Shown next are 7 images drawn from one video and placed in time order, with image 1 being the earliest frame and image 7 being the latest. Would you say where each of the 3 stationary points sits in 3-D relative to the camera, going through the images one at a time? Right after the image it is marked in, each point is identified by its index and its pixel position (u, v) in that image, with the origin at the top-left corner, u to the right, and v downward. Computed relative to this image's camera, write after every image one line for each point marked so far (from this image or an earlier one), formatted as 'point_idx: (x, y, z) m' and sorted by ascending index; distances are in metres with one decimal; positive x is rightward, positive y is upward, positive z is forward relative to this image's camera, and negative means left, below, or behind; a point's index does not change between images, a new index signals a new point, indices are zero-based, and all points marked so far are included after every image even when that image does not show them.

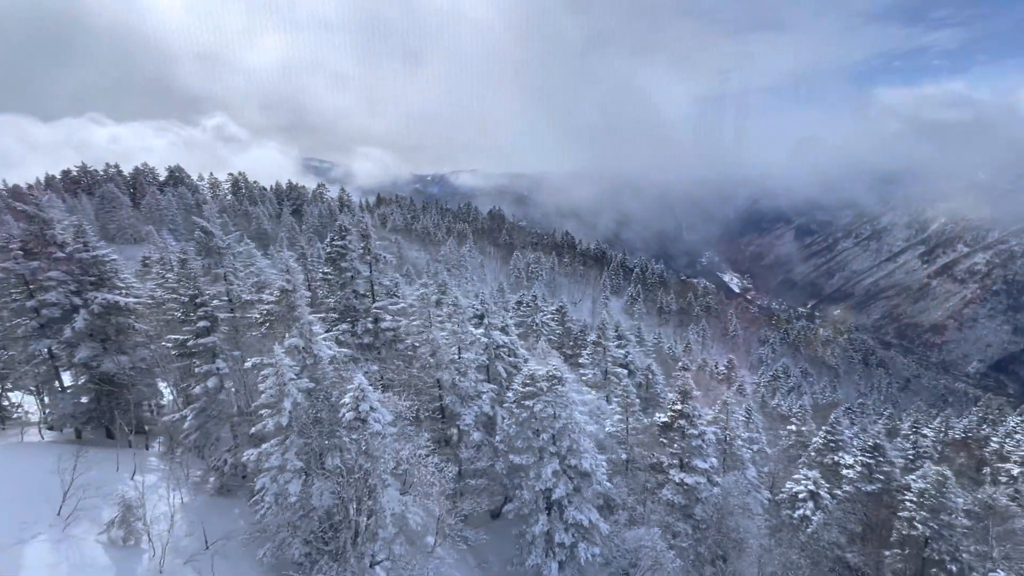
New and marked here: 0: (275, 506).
0: (-8.9, -8.1, +16.4) m
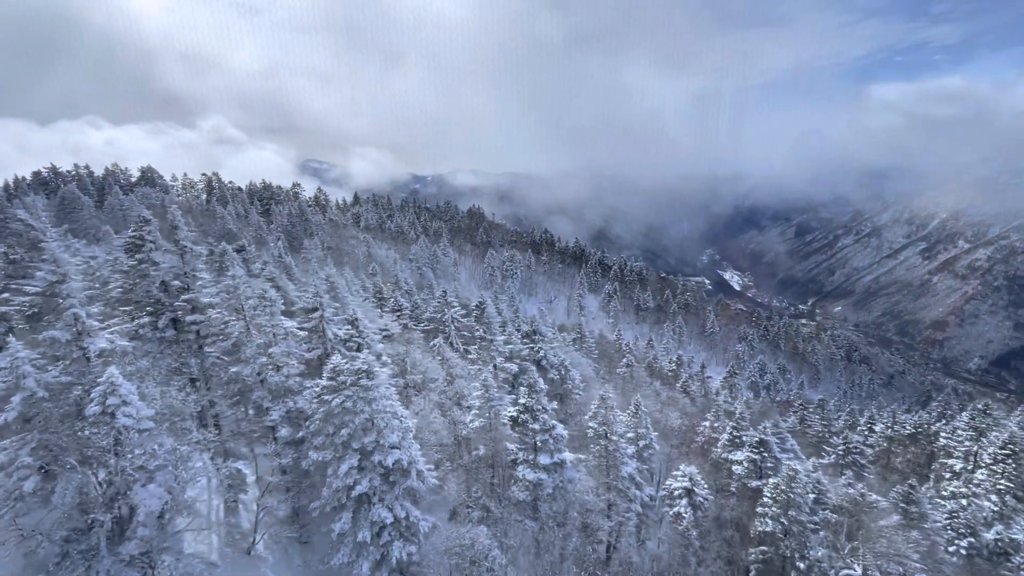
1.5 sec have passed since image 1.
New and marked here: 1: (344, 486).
0: (-17.7, -7.8, +15.8) m
1: (-7.6, -8.9, +20.0) m
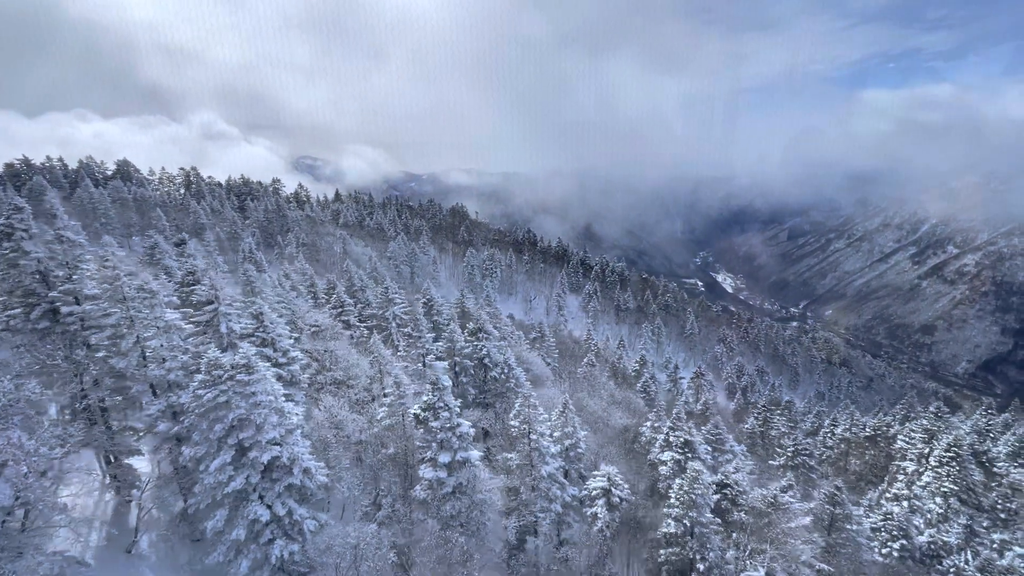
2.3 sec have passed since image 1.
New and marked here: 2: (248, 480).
0: (-23.0, -7.3, +15.2) m
1: (-12.9, -8.5, +19.5) m
2: (-11.7, -8.5, +19.6) m
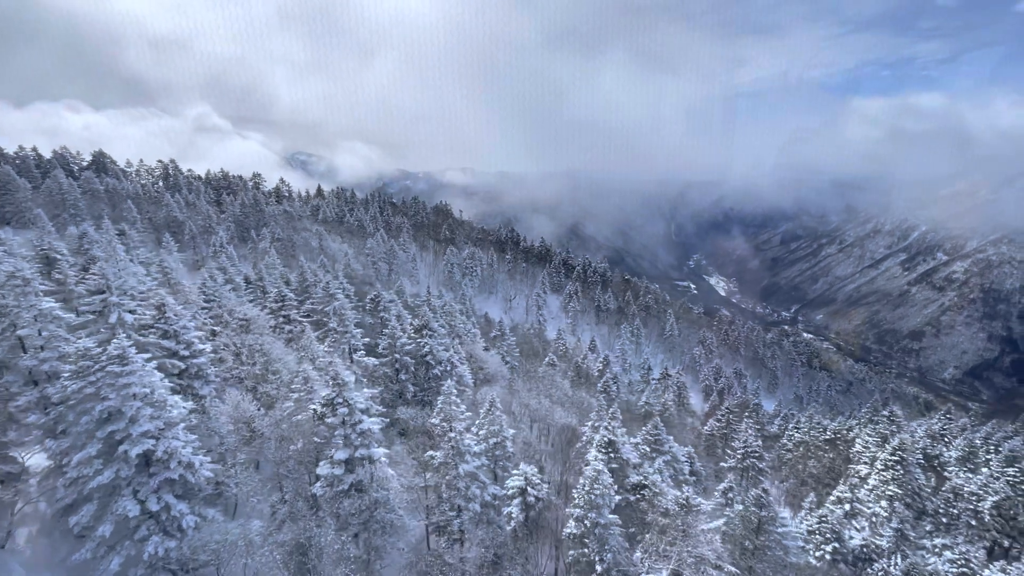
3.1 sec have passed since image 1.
0: (-28.2, -6.6, +14.5) m
1: (-18.2, -8.0, +18.9) m
2: (-17.0, -8.0, +19.1) m
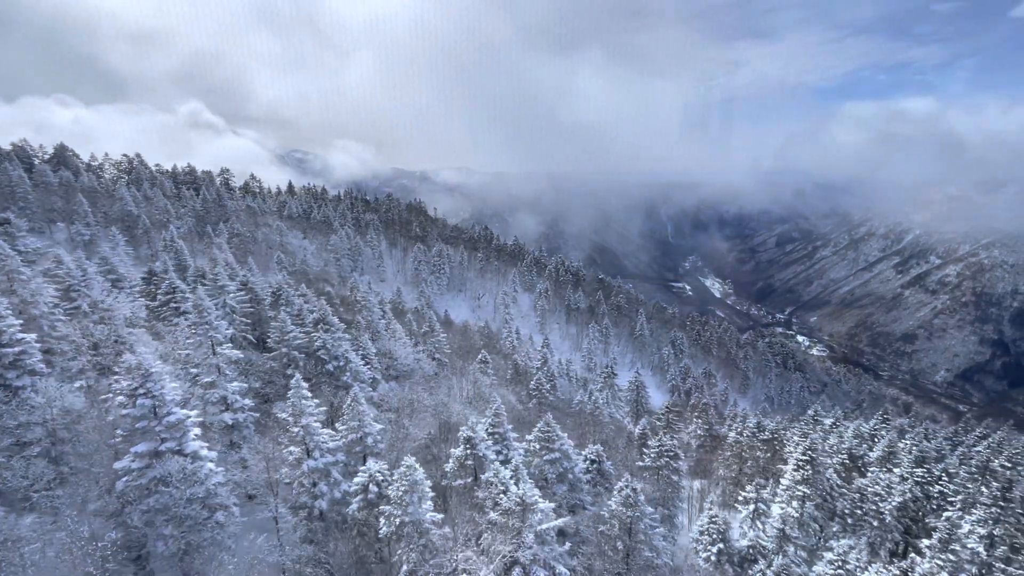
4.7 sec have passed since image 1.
0: (-37.9, -5.8, +13.4) m
1: (-27.9, -7.3, +17.9) m
2: (-26.7, -7.3, +18.0) m
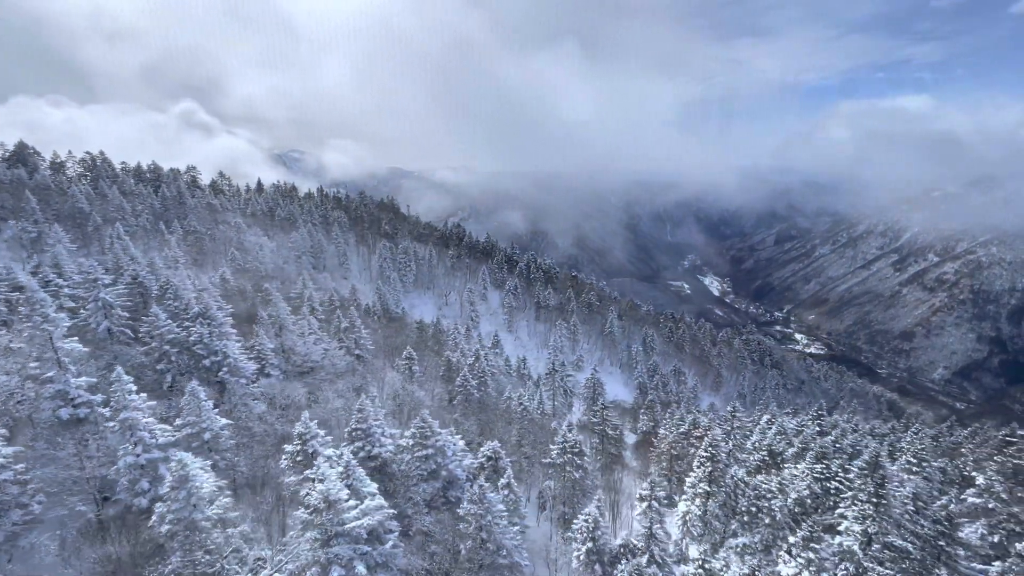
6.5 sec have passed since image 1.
0: (-48.8, -5.3, +12.4) m
1: (-38.8, -6.7, +16.9) m
2: (-37.5, -6.7, +17.0) m
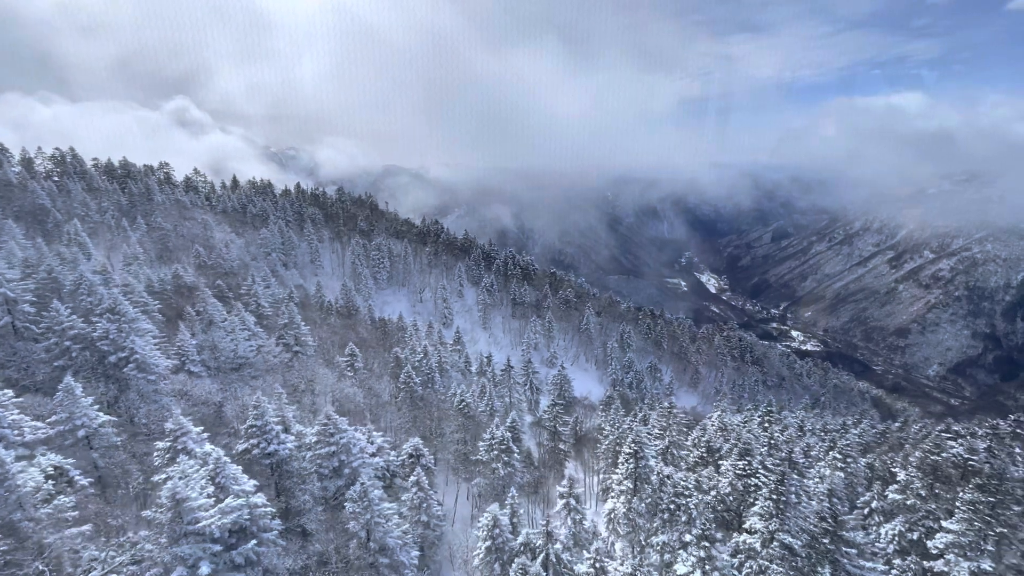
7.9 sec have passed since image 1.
0: (-56.6, -5.0, +11.5) m
1: (-46.6, -6.4, +16.0) m
2: (-45.4, -6.4, +16.2) m
